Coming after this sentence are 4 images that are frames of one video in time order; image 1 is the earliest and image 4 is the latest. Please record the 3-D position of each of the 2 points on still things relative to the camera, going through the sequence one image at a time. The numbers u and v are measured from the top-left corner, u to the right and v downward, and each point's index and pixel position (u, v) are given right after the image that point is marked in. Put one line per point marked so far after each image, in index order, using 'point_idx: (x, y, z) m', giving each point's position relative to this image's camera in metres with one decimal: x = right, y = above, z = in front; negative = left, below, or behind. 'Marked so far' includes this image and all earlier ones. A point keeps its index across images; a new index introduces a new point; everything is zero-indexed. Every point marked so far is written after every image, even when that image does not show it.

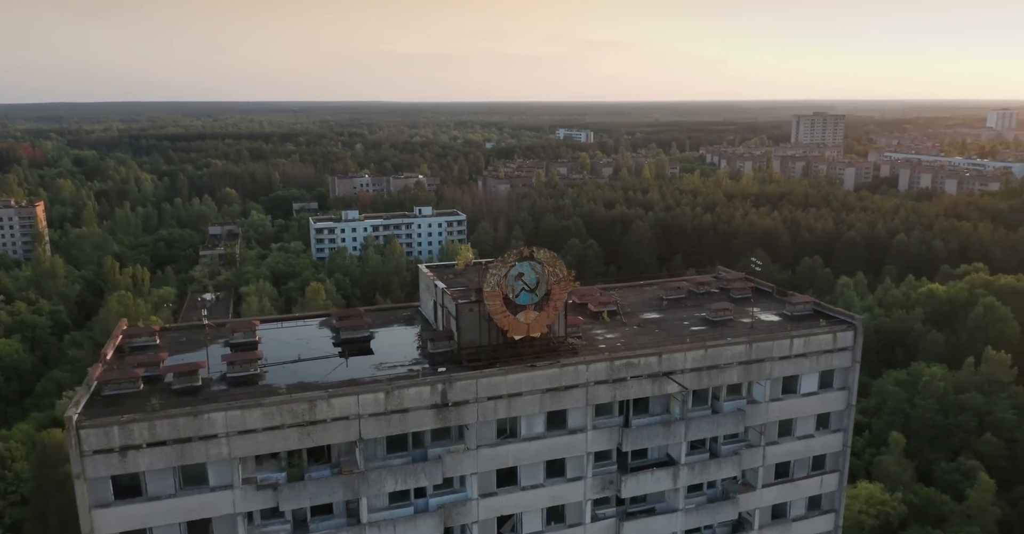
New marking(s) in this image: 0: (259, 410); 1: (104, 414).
0: (-6.5, -3.7, +19.6) m
1: (-10.2, -3.7, +19.0) m
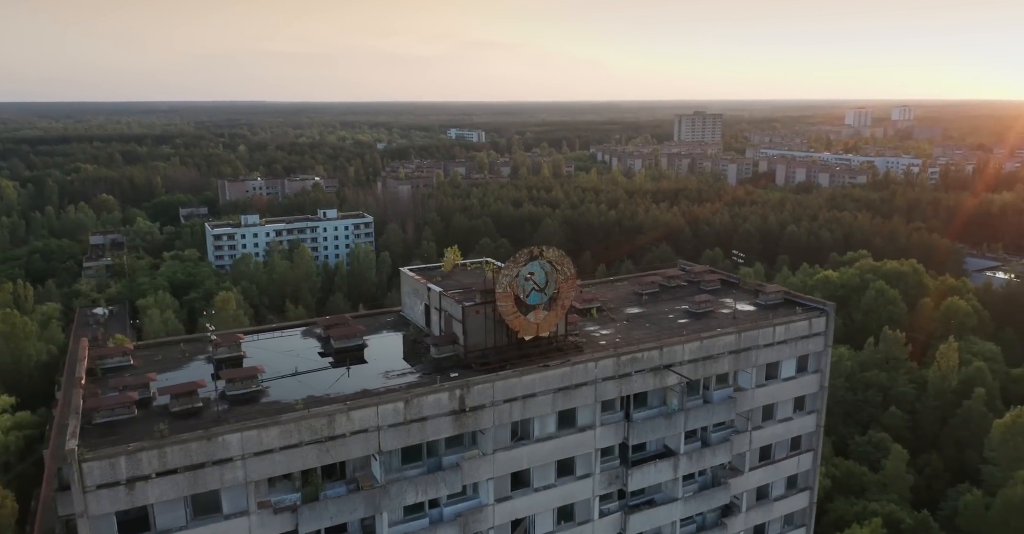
0: (-5.7, -3.9, +18.3) m
1: (-9.2, -4.0, +17.2) m
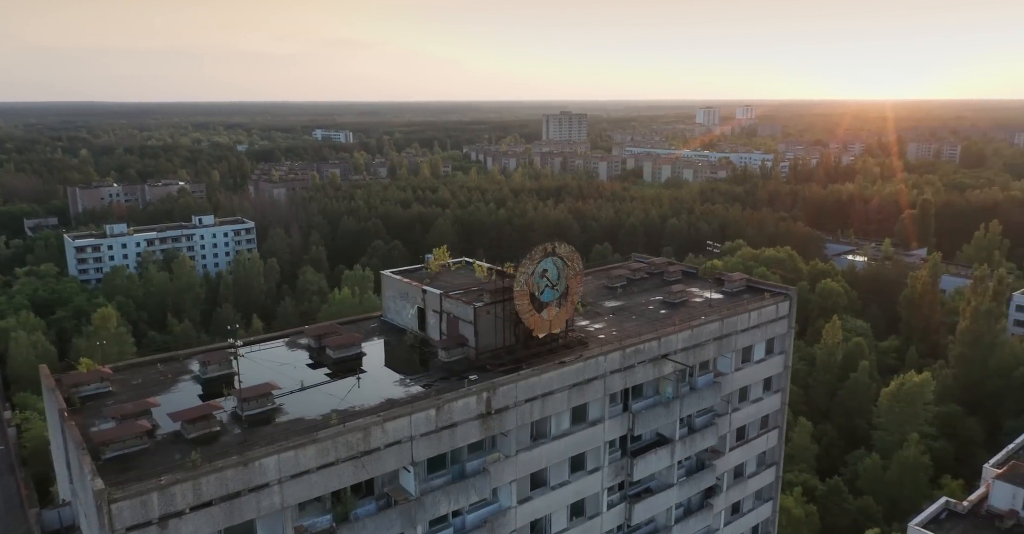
0: (-4.5, -4.0, +17.0) m
1: (-7.7, -4.3, +15.3) m
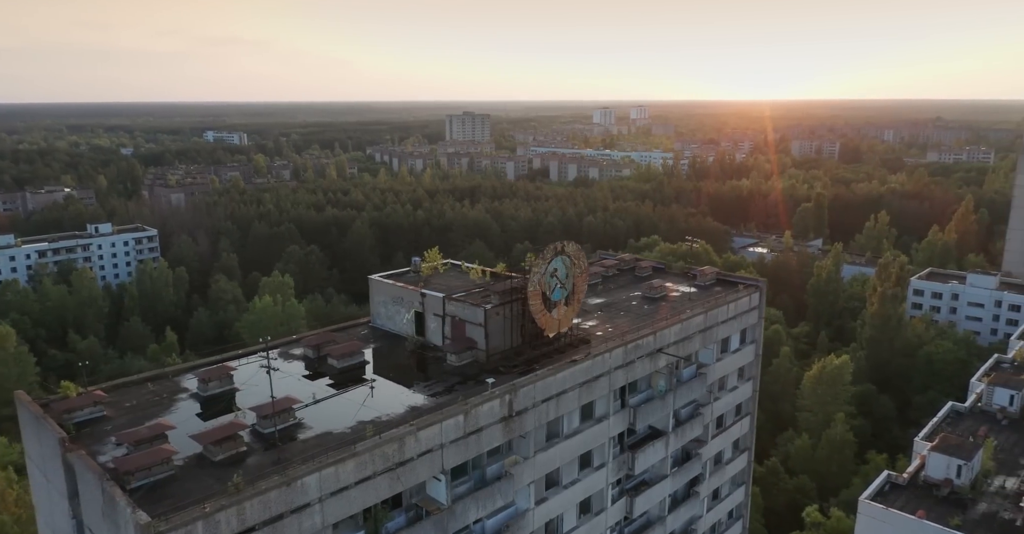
0: (-3.4, -4.2, +16.2) m
1: (-6.4, -4.5, +14.1) m
